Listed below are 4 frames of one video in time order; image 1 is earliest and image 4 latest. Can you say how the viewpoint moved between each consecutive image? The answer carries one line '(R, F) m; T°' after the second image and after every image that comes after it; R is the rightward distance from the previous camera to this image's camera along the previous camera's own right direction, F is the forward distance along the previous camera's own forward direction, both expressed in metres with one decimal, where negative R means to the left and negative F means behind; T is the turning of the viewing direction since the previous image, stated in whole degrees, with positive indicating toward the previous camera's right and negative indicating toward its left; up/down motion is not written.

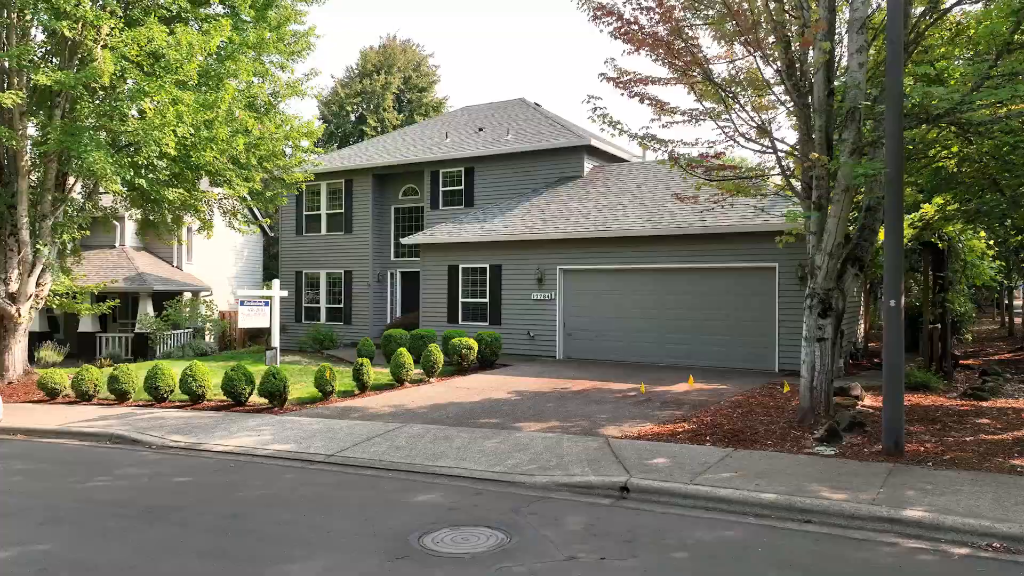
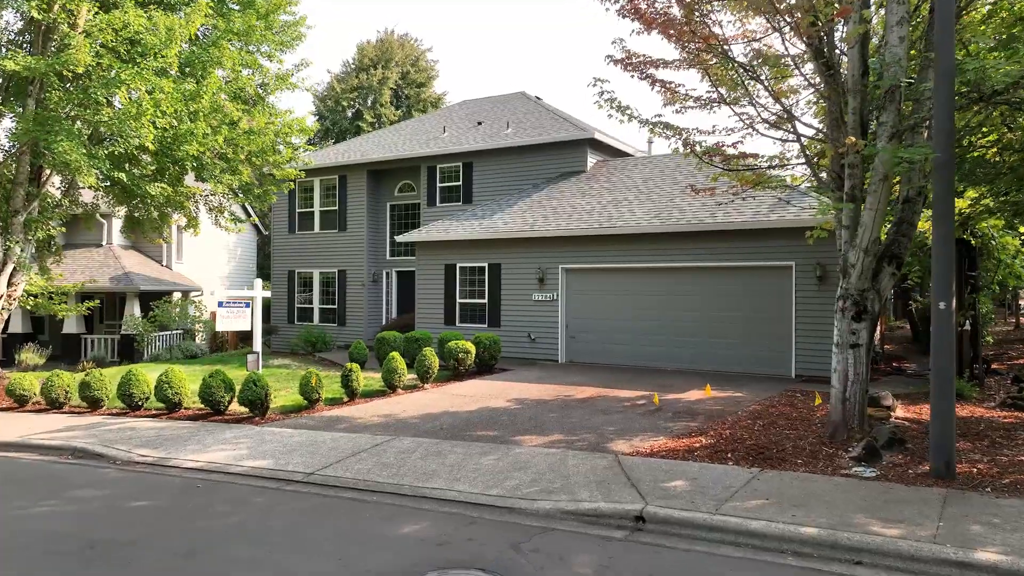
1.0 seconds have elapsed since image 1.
(0.0, +0.7) m; 0°
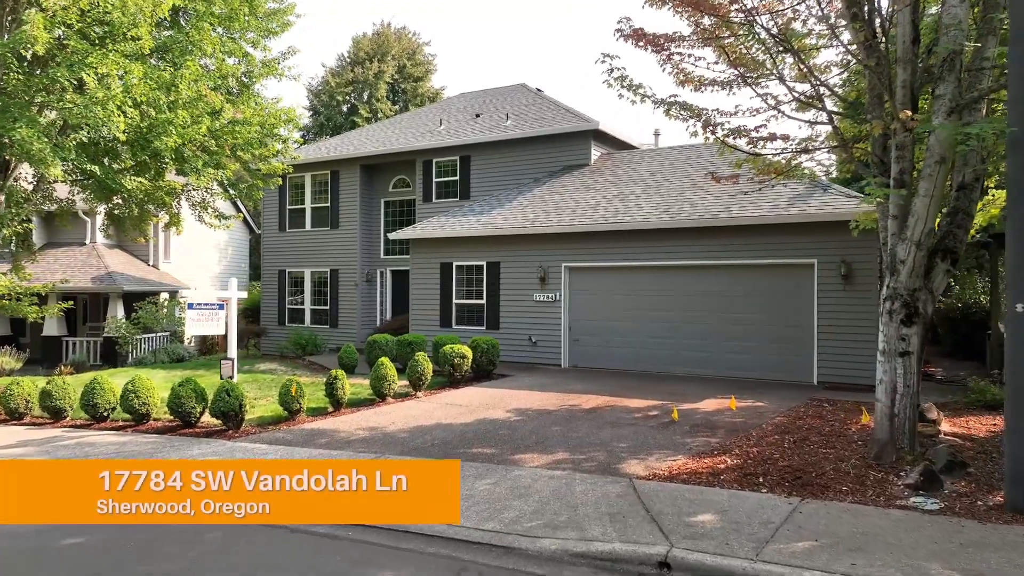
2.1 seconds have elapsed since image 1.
(0.0, +0.8) m; 0°
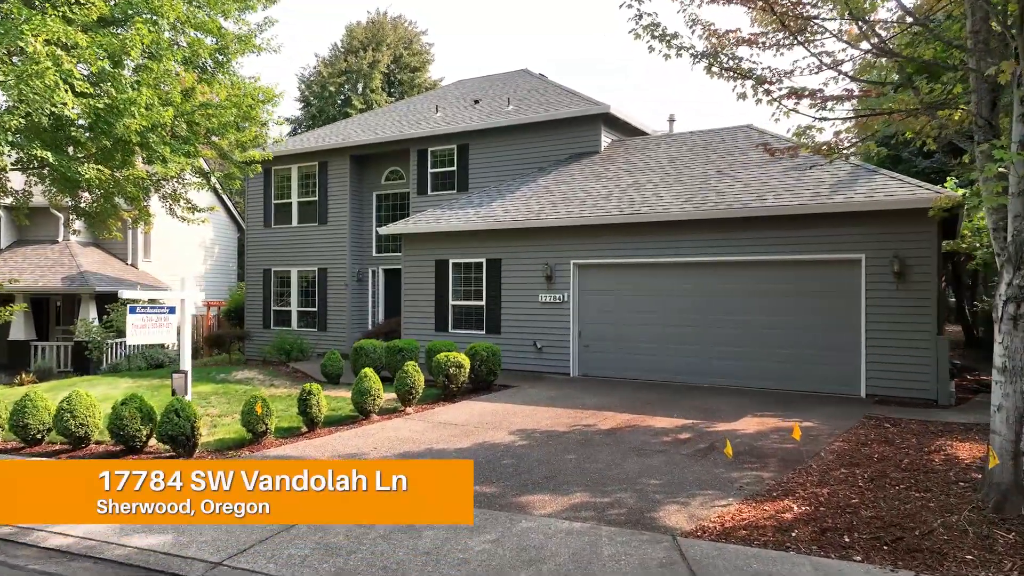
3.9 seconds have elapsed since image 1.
(0.0, +1.3) m; 0°
